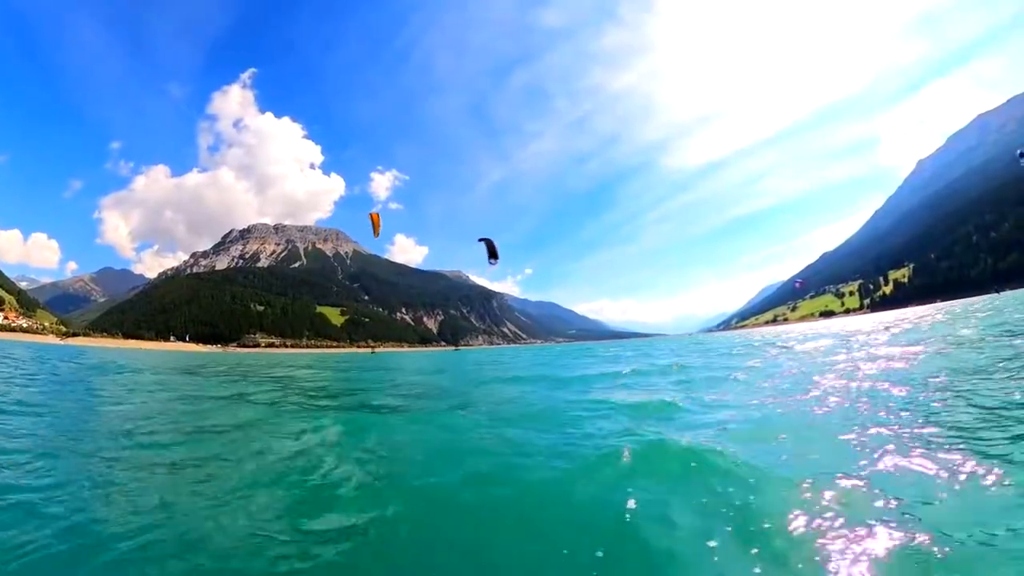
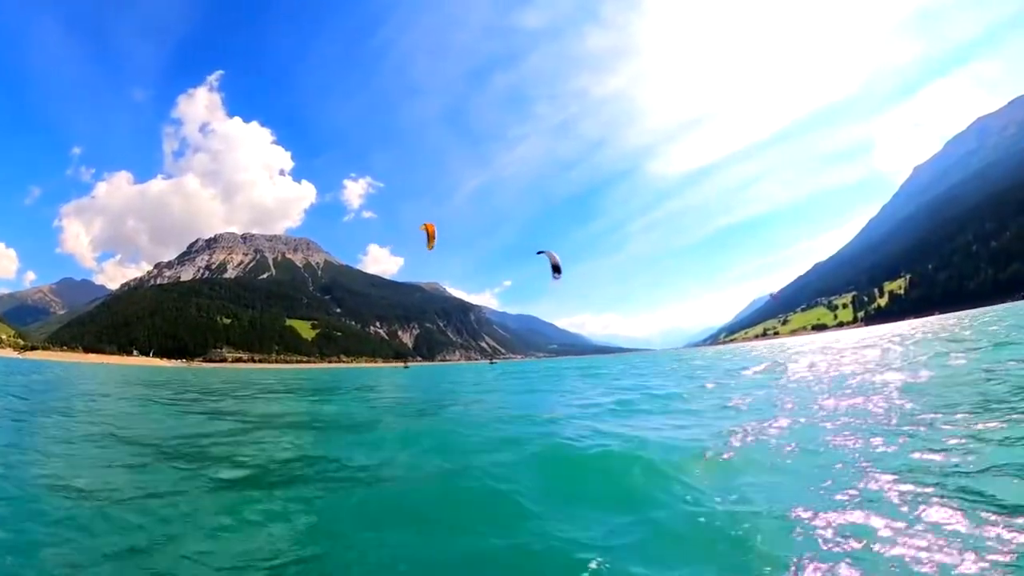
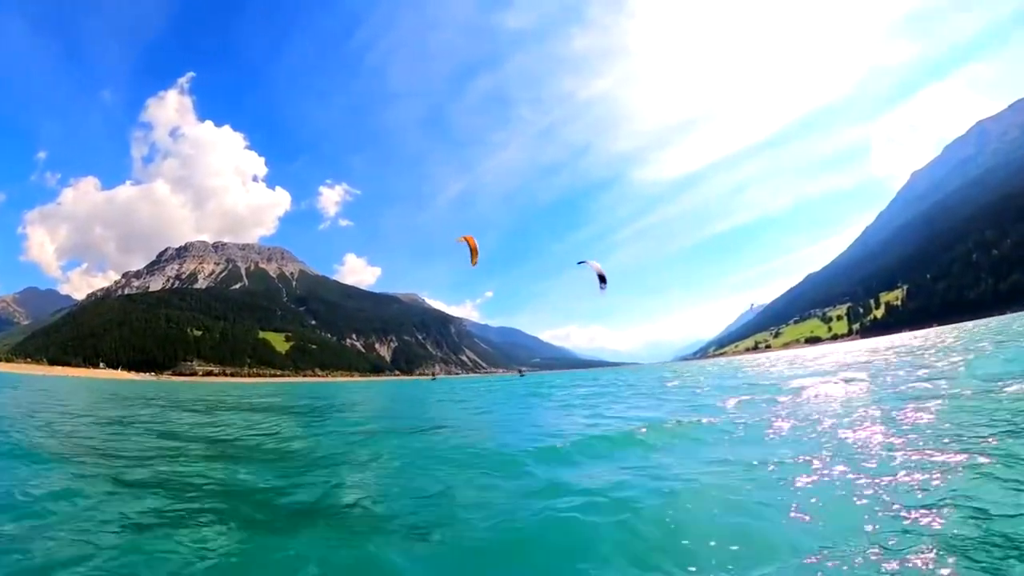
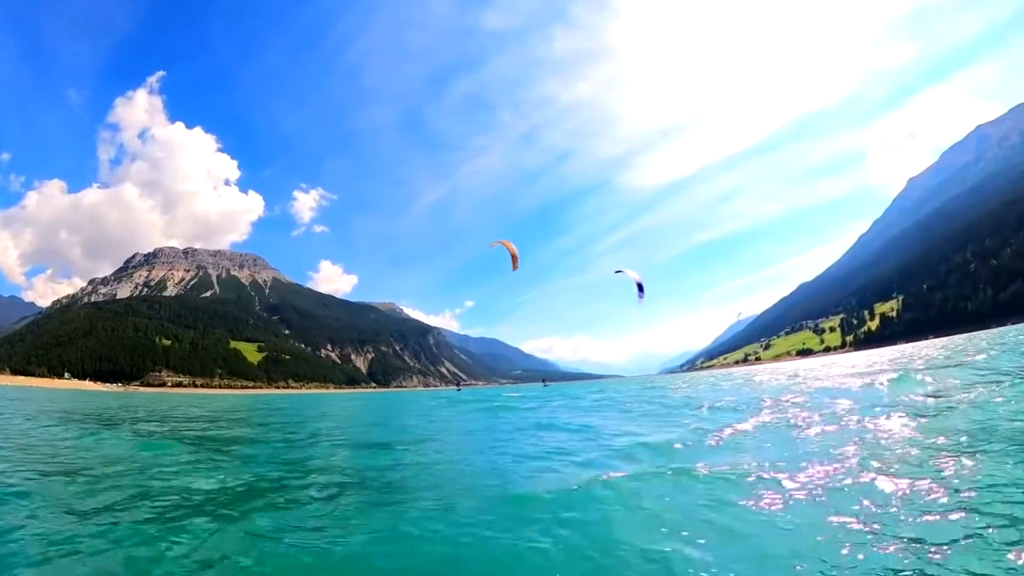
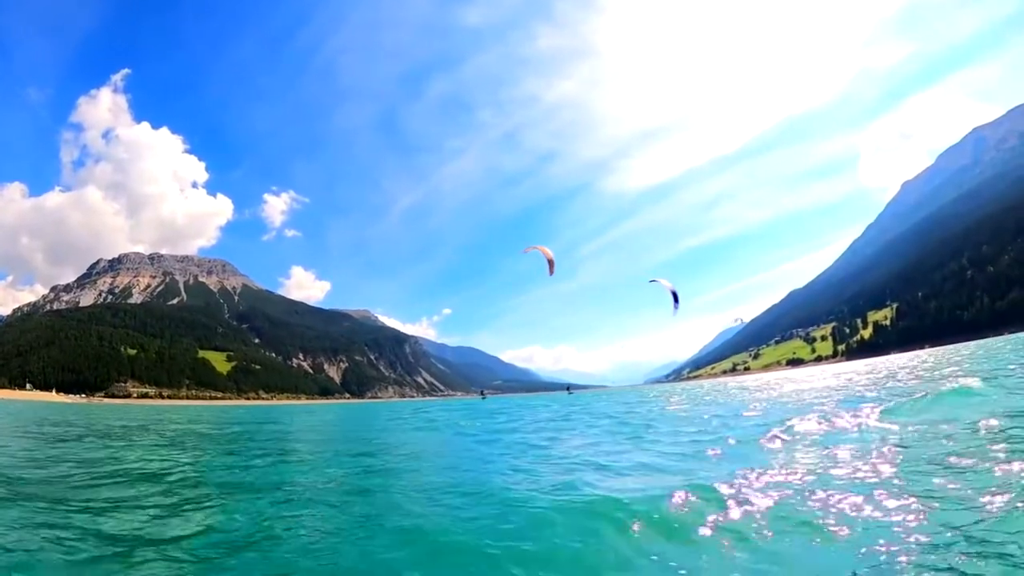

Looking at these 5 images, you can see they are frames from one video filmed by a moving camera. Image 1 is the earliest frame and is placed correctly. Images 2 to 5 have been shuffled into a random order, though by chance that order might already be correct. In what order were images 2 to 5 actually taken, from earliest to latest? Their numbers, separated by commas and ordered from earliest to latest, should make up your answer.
2, 3, 4, 5
